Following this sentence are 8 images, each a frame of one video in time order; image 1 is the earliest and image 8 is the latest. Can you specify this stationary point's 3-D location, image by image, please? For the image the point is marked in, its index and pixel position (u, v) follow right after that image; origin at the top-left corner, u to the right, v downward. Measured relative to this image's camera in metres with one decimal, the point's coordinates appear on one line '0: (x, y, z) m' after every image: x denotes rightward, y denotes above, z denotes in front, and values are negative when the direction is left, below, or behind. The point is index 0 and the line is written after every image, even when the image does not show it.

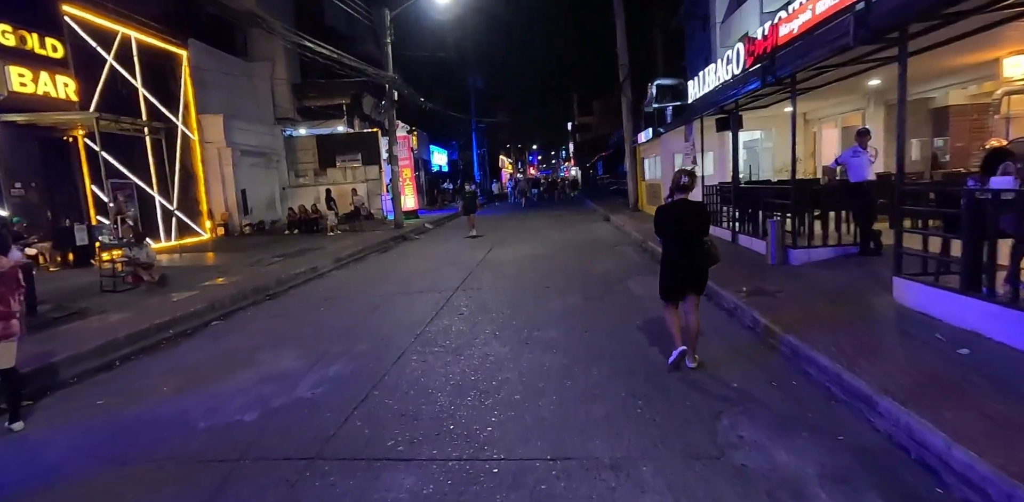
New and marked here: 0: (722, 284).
0: (+3.3, -0.5, +7.9) m
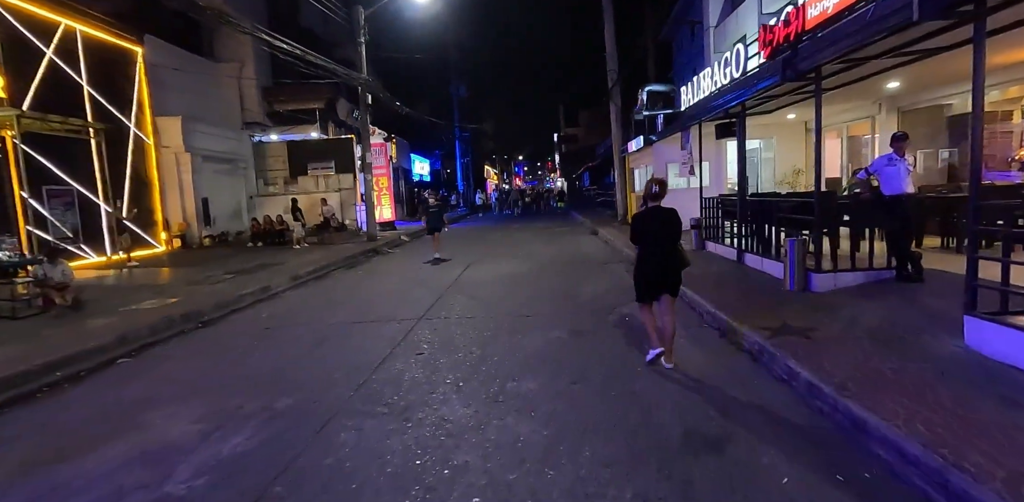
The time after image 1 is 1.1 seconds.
0: (+3.0, -0.9, +6.5) m
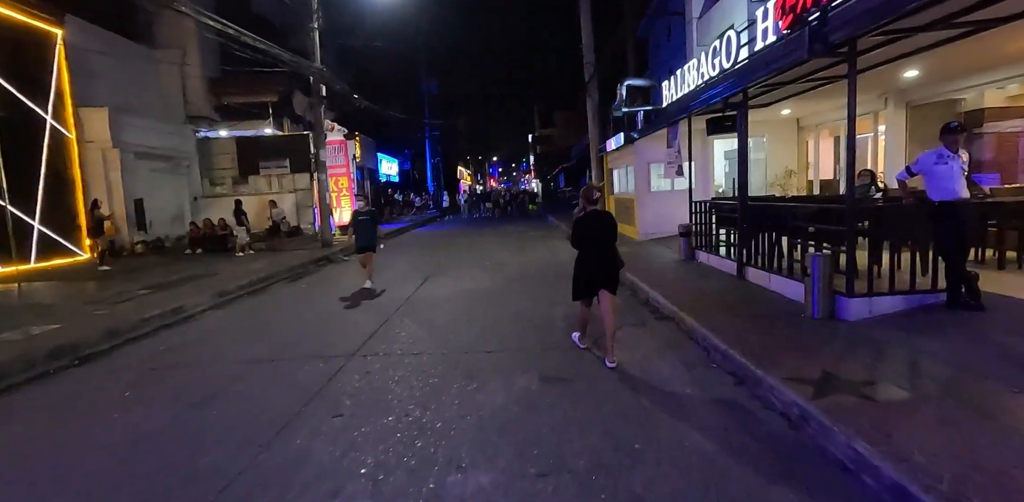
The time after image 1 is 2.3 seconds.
0: (+2.5, -1.1, +5.0) m
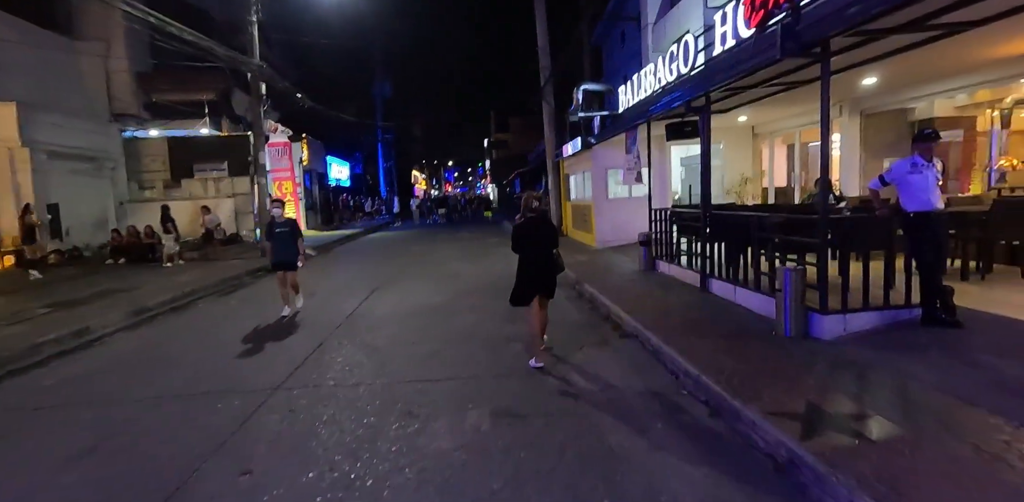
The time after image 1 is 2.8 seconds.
0: (+2.0, -1.2, +4.5) m
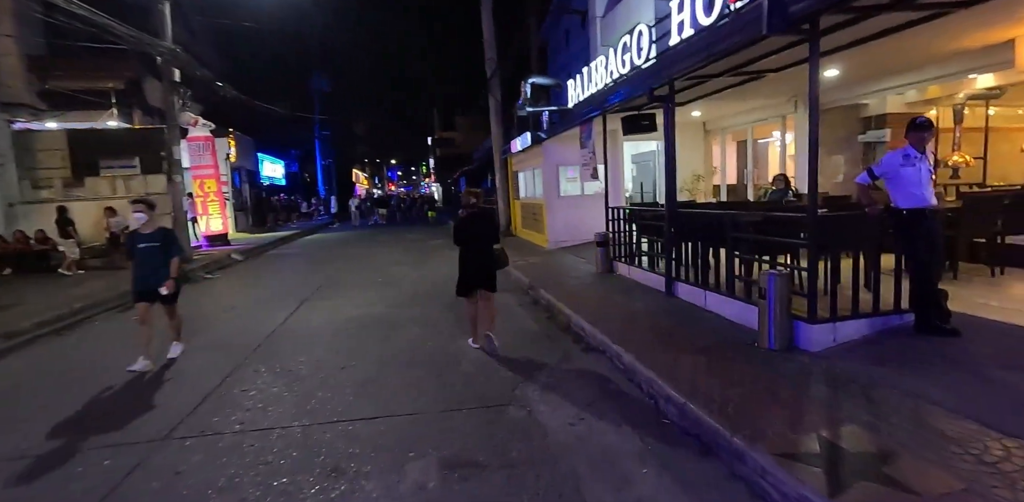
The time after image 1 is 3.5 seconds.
0: (+1.7, -1.3, +3.8) m
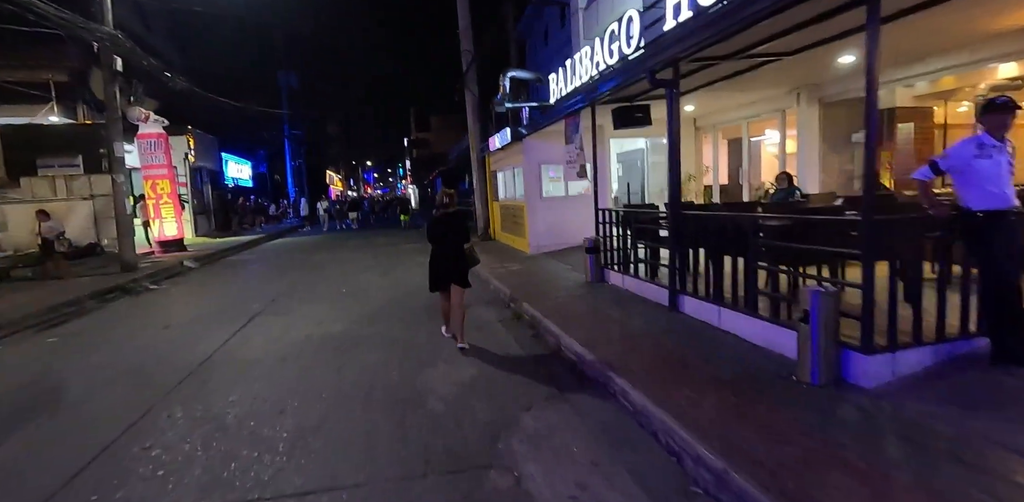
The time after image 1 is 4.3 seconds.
0: (+1.6, -1.4, +2.8) m
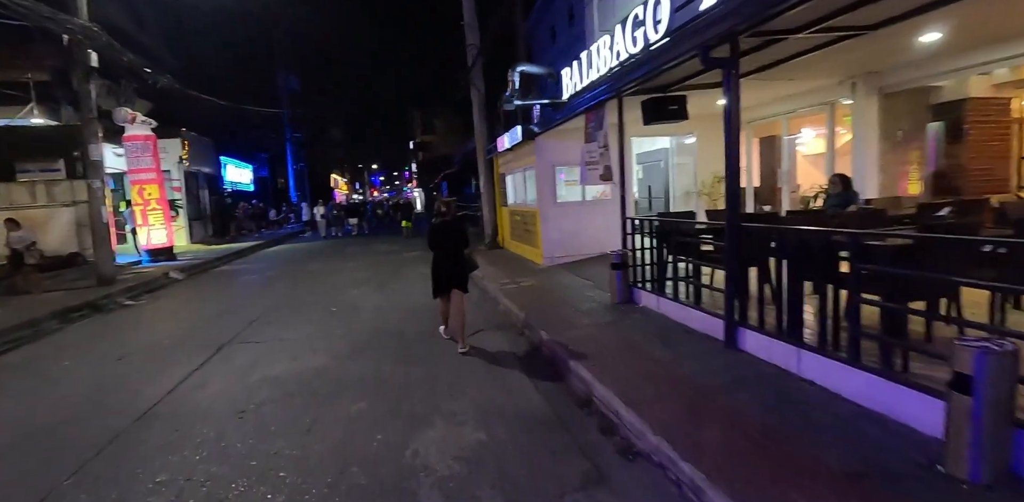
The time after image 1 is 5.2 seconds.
0: (+1.7, -1.6, +1.5) m
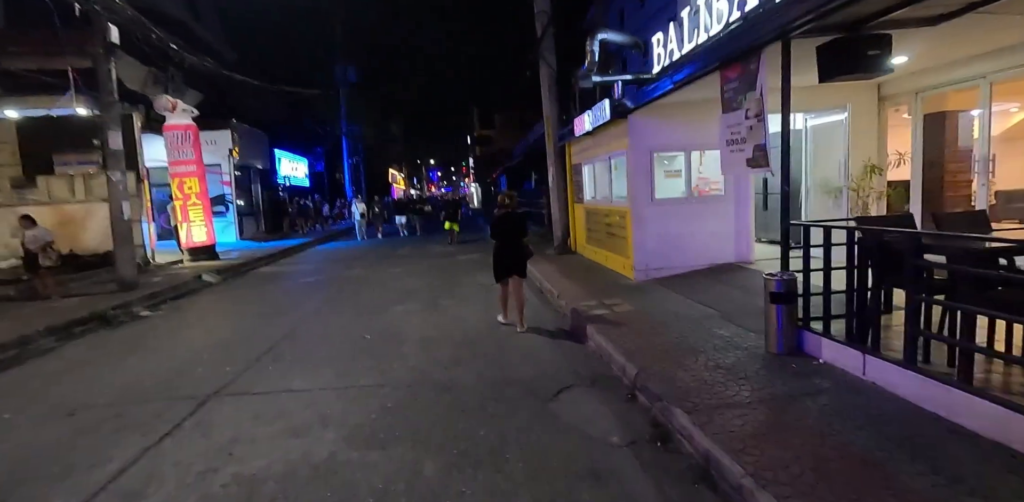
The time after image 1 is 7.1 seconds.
0: (+2.1, -1.9, -1.0) m
